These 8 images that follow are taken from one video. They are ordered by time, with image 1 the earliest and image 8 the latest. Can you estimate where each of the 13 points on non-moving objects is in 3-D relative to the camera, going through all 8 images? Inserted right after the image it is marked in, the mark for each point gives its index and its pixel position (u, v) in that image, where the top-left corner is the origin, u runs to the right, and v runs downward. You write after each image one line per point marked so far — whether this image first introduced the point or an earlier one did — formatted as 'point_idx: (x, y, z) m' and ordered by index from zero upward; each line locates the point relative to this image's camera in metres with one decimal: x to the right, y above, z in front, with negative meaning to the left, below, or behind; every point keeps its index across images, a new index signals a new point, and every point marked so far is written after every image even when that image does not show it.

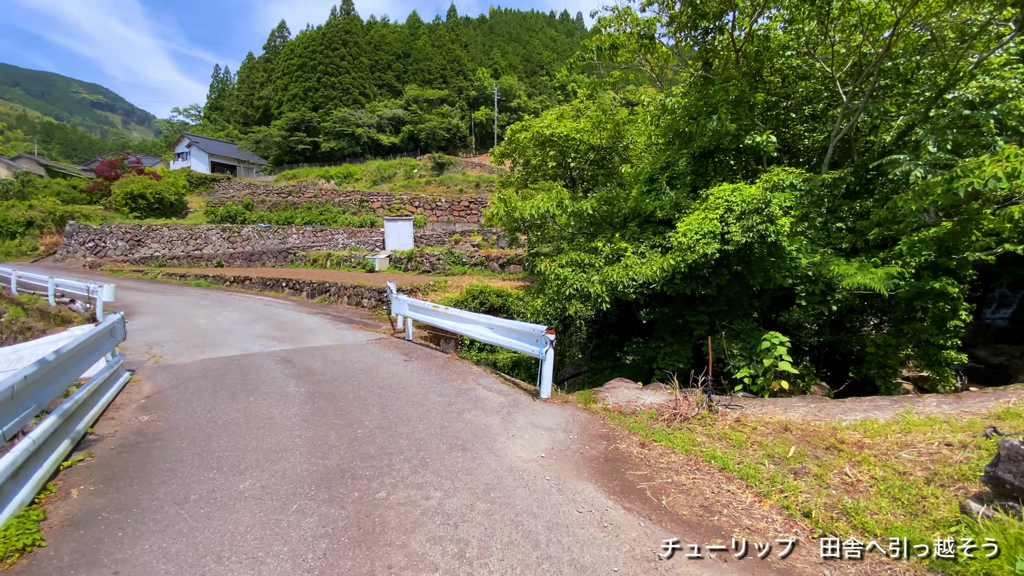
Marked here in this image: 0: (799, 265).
0: (+3.0, +0.2, +5.0) m
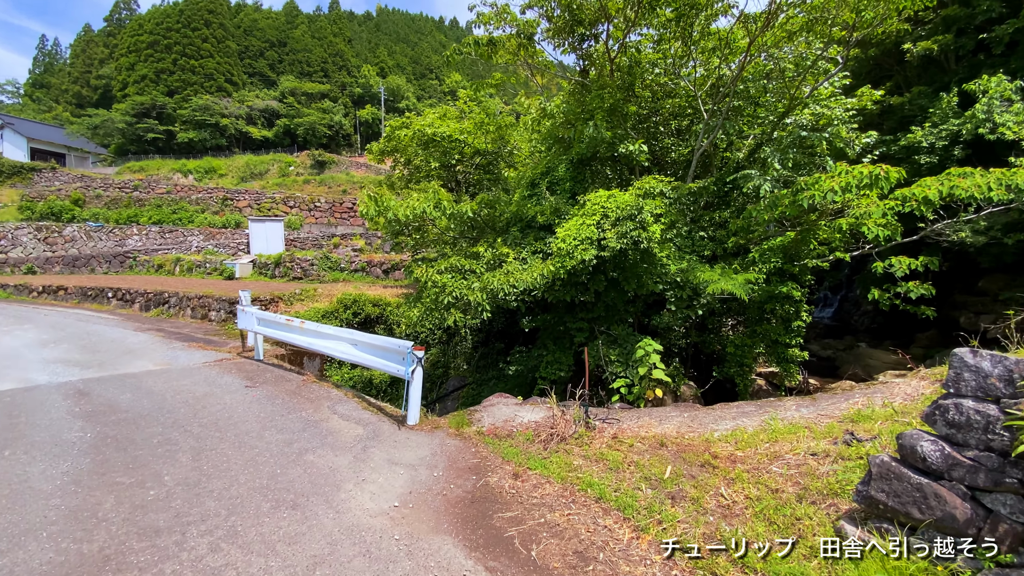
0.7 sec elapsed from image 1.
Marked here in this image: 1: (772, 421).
0: (+1.7, +0.2, +5.1) m
1: (+1.6, -0.8, +2.9) m
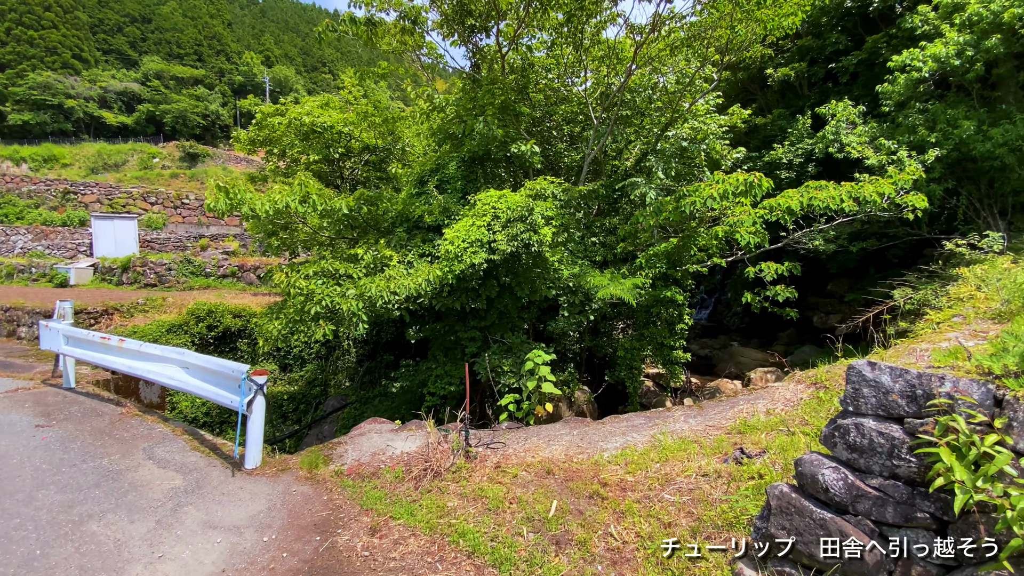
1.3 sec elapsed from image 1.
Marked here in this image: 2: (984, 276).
0: (+0.5, +0.1, +4.9) m
1: (+0.8, -0.8, +2.7) m
2: (+4.7, +0.1, +4.7) m
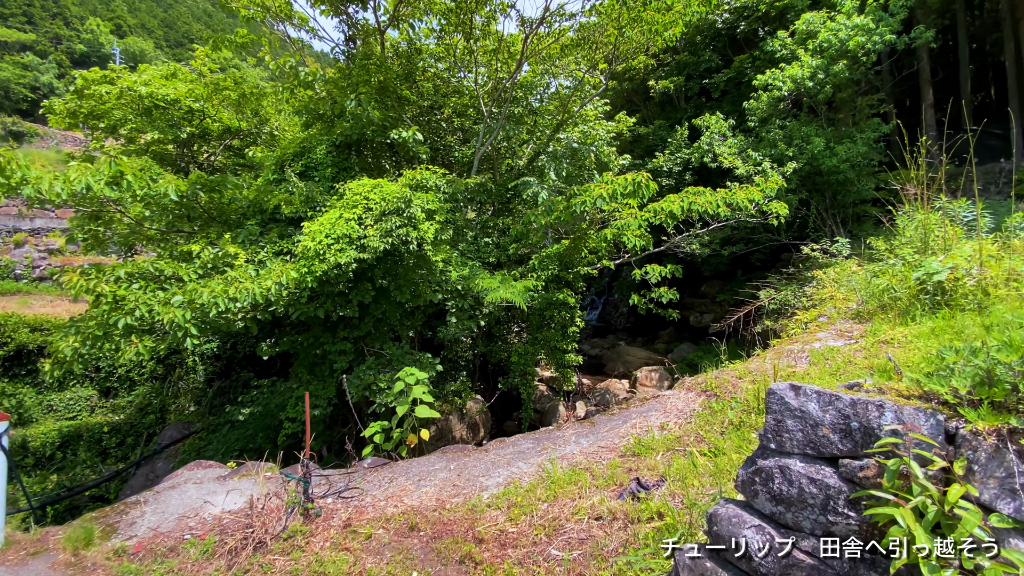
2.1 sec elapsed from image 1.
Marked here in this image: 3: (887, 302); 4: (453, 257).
0: (-0.6, +0.1, +4.4) m
1: (+0.2, -0.9, +2.3) m
2: (+3.5, +0.1, +5.1) m
3: (+2.8, -0.1, +3.5) m
4: (-0.6, +0.3, +4.6) m
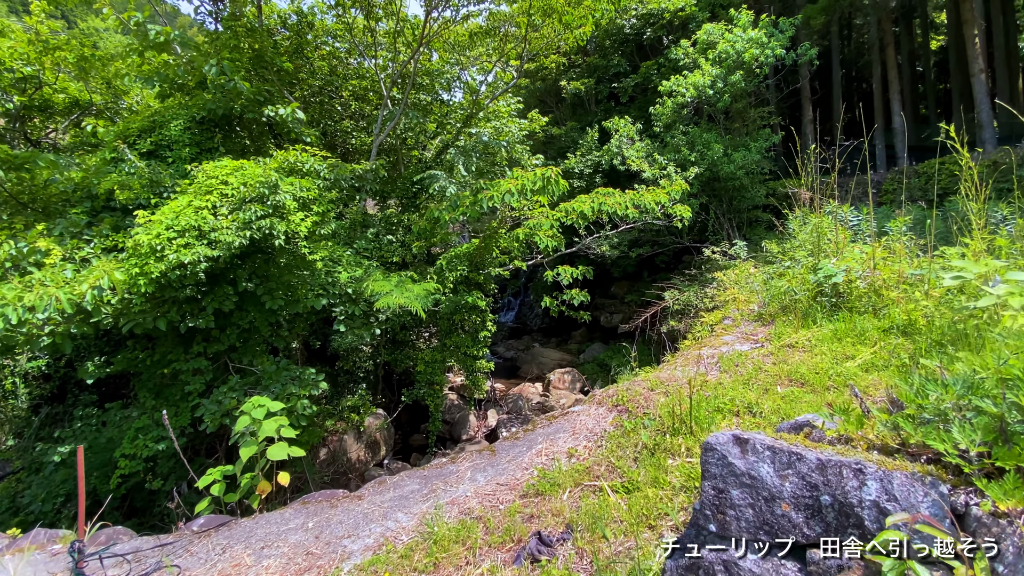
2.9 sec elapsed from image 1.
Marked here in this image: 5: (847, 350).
0: (-1.4, +0.1, +3.9) m
1: (-0.3, -0.9, +1.9) m
2: (+2.5, +0.1, +5.3) m
3: (+2.1, -0.1, +3.6) m
4: (-1.5, +0.3, +4.0) m
5: (+1.8, -0.3, +2.5) m
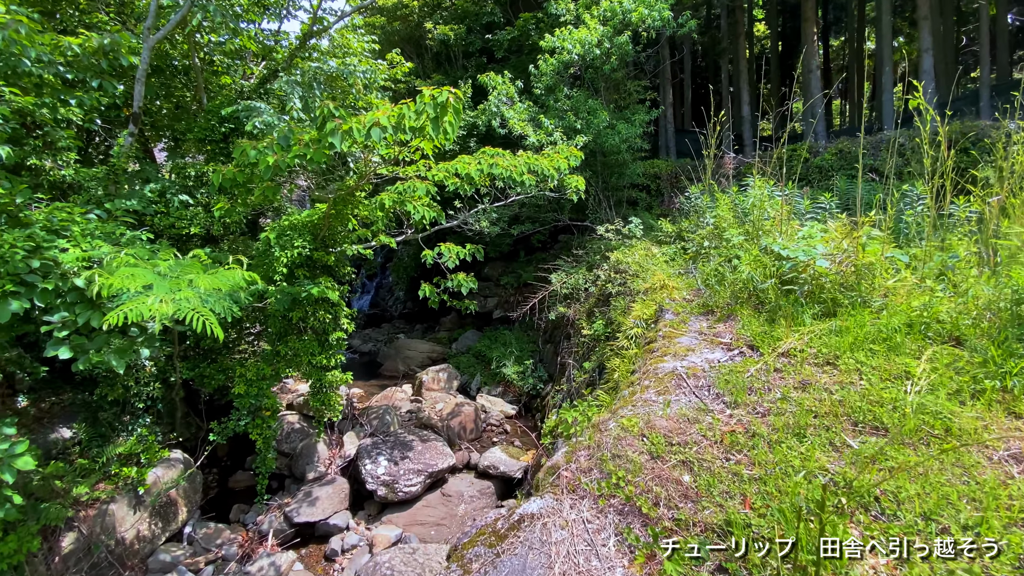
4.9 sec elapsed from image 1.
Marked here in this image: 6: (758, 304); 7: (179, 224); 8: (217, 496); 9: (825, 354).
0: (-2.1, +0.1, +2.1) m
1: (-0.4, -0.9, +0.6) m
2: (+1.3, +0.3, +4.6) m
3: (+1.4, 0.0, +2.9) m
4: (-2.1, +0.3, +2.2) m
5: (+1.4, -0.3, +1.8) m
6: (+1.4, -0.1, +2.8) m
7: (-2.7, +0.5, +3.7) m
8: (-2.8, -1.9, +4.5) m
9: (+1.3, -0.3, +2.0) m
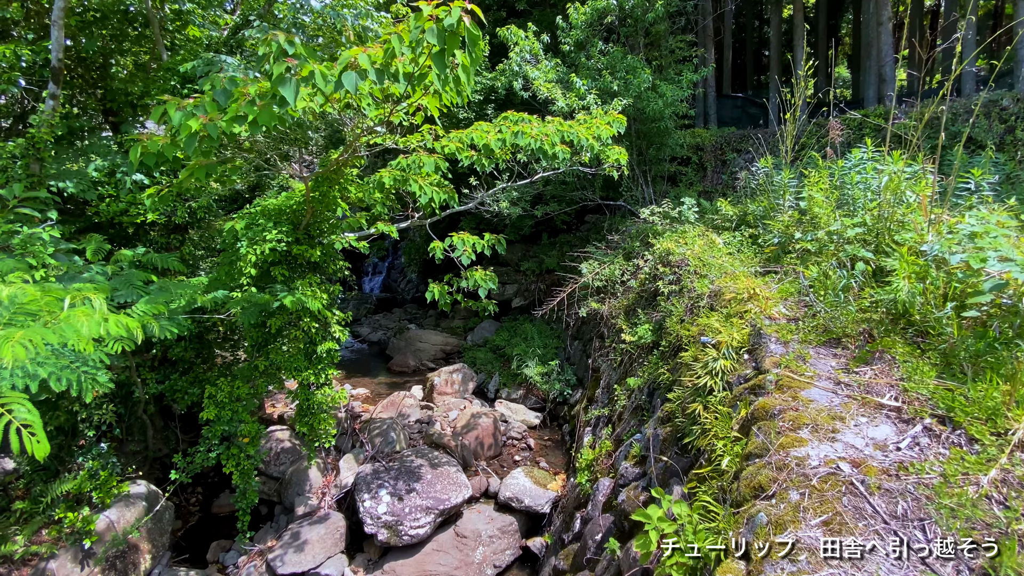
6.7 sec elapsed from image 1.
0: (-1.9, 0.0, +1.3) m
1: (-0.3, -1.1, -0.1) m
2: (+1.5, +0.3, +3.7) m
3: (+1.6, -0.1, +2.0) m
4: (-2.0, +0.2, +1.4) m
5: (+1.6, -0.4, +1.0) m
6: (+1.6, -0.2, +1.9) m
7: (-2.5, +0.5, +3.0) m
8: (-2.6, -1.9, +3.8) m
9: (+1.4, -0.4, +1.2) m
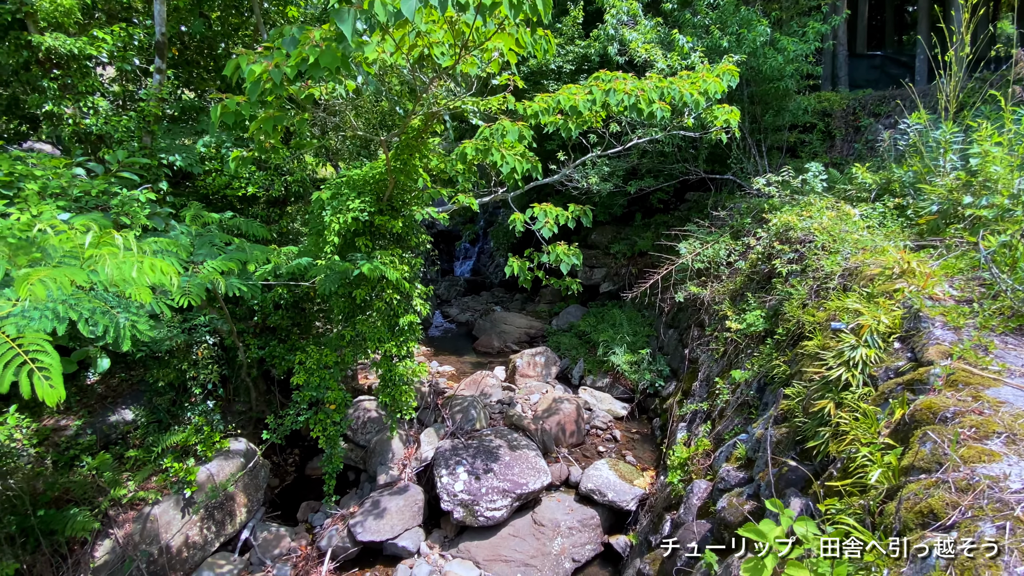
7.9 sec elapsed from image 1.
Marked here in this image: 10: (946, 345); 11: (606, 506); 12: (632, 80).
0: (-1.7, +0.1, +1.4) m
1: (-0.4, -1.0, -0.3) m
2: (+2.1, +0.4, +3.1) m
3: (+1.8, 0.0, +1.4) m
4: (-1.7, +0.4, +1.5) m
5: (+1.6, -0.4, +0.4) m
6: (+1.8, -0.1, +1.3) m
7: (-1.9, +0.7, +3.1) m
8: (-1.9, -1.7, +4.1) m
9: (+1.6, -0.3, +0.7) m
10: (+1.4, -0.2, +1.5) m
11: (+0.7, -1.6, +3.5) m
12: (+0.8, +1.4, +3.2) m
